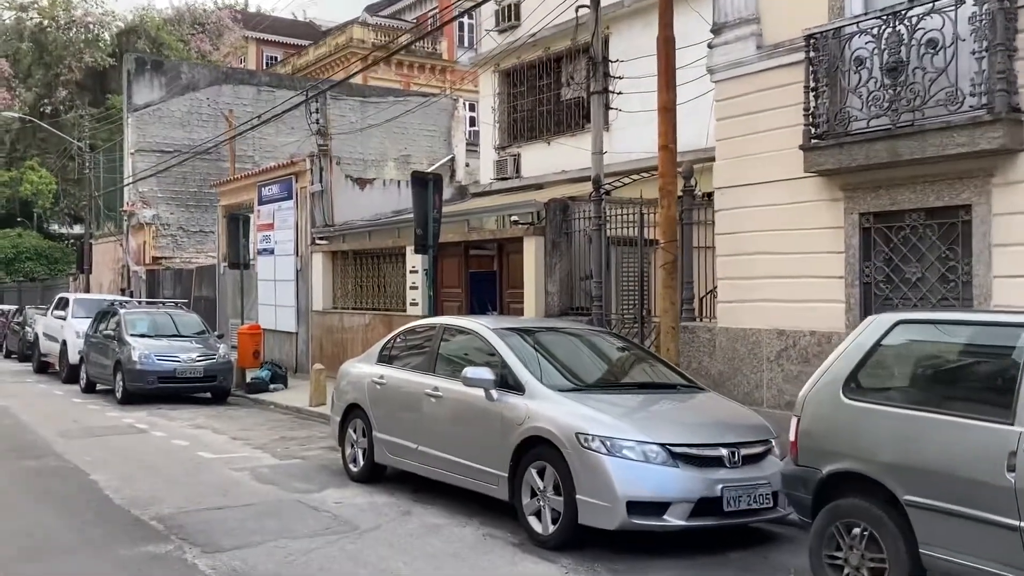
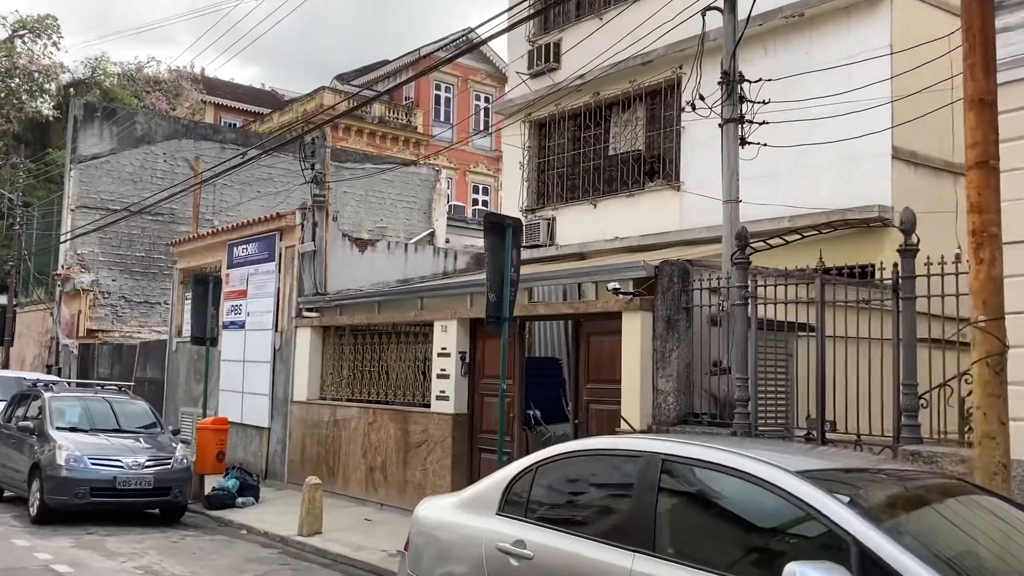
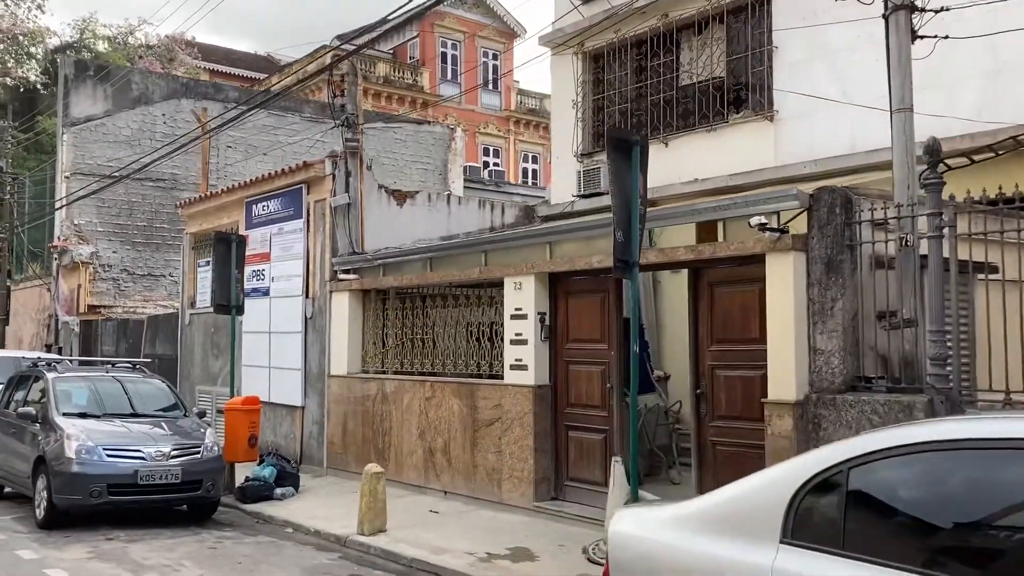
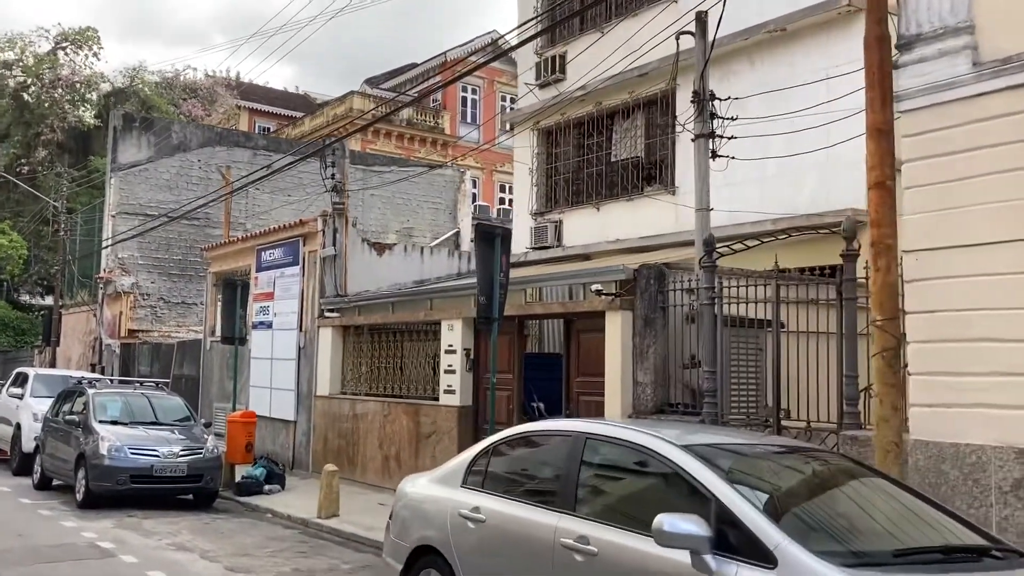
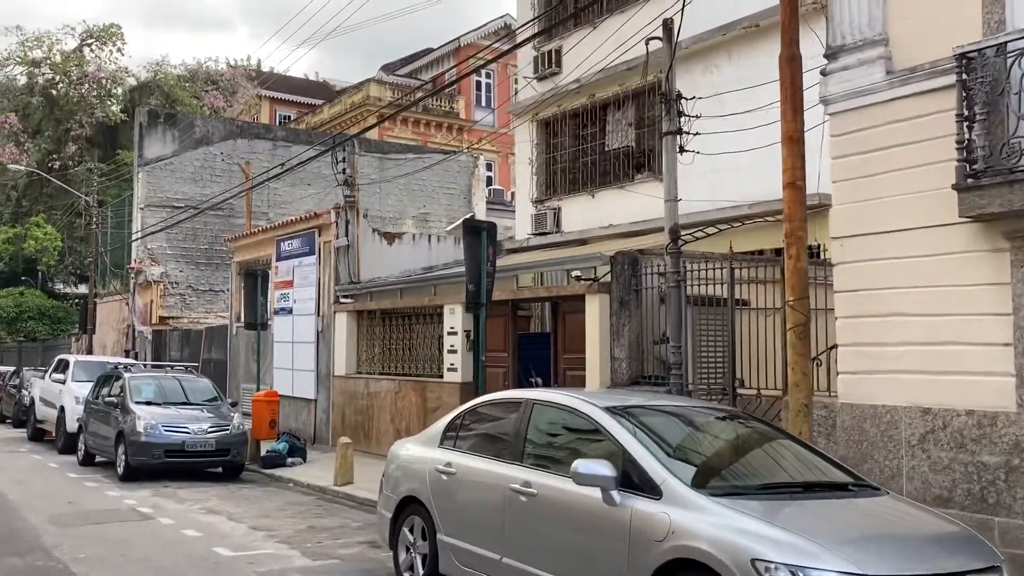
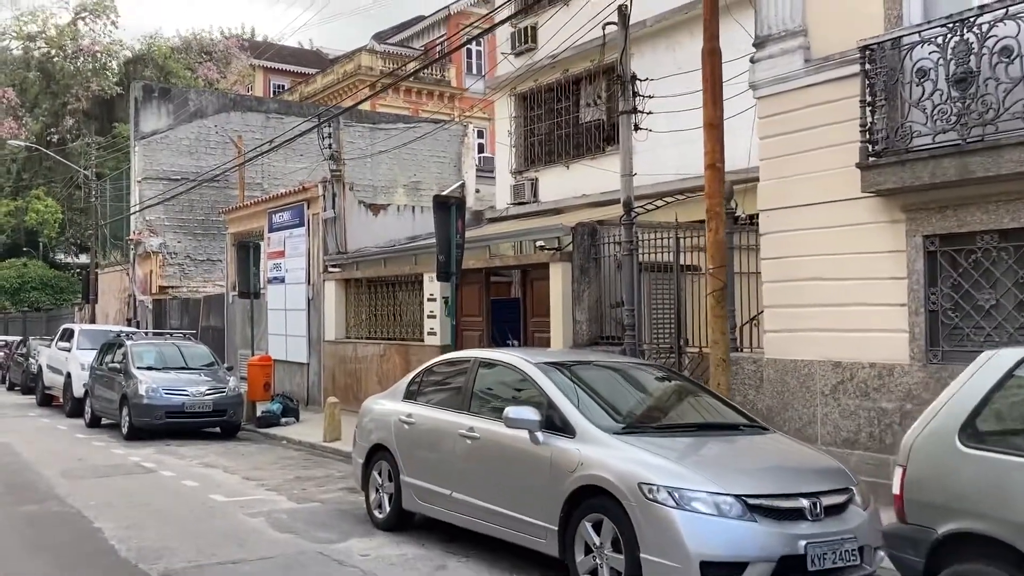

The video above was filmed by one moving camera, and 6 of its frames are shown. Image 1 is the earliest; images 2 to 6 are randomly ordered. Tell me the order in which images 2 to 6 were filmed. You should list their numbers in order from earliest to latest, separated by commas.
6, 5, 4, 2, 3
